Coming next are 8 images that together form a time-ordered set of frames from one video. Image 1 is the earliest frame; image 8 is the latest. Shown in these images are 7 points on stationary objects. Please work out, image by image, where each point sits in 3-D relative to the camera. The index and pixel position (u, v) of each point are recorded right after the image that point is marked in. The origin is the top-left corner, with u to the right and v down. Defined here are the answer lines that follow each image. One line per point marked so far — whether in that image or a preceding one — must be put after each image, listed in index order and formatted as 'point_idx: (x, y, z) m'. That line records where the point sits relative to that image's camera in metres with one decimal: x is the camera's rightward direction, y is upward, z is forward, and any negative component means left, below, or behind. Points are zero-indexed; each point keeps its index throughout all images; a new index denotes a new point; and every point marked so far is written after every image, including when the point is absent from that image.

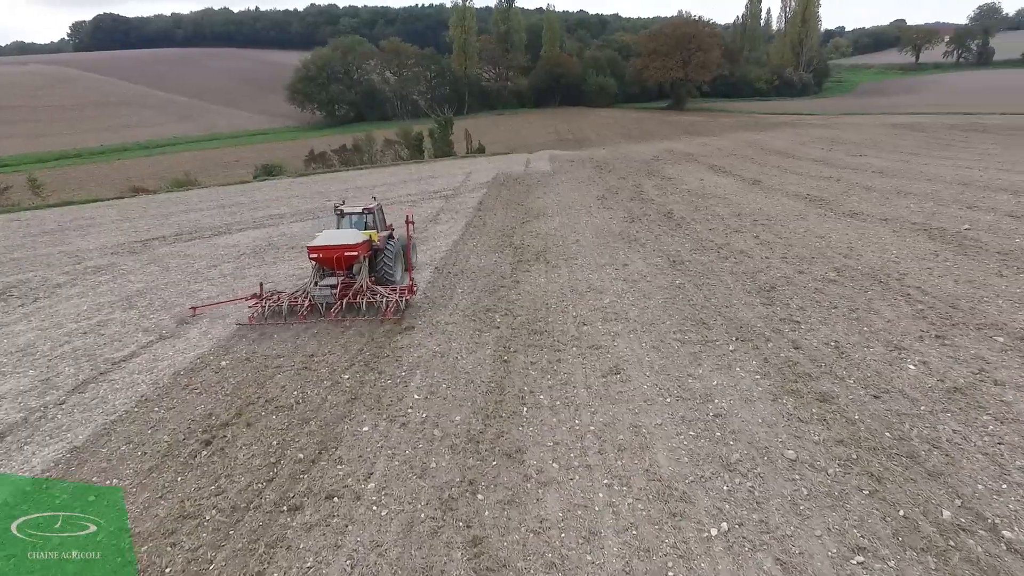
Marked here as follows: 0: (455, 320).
0: (-0.7, -0.5, +8.3) m
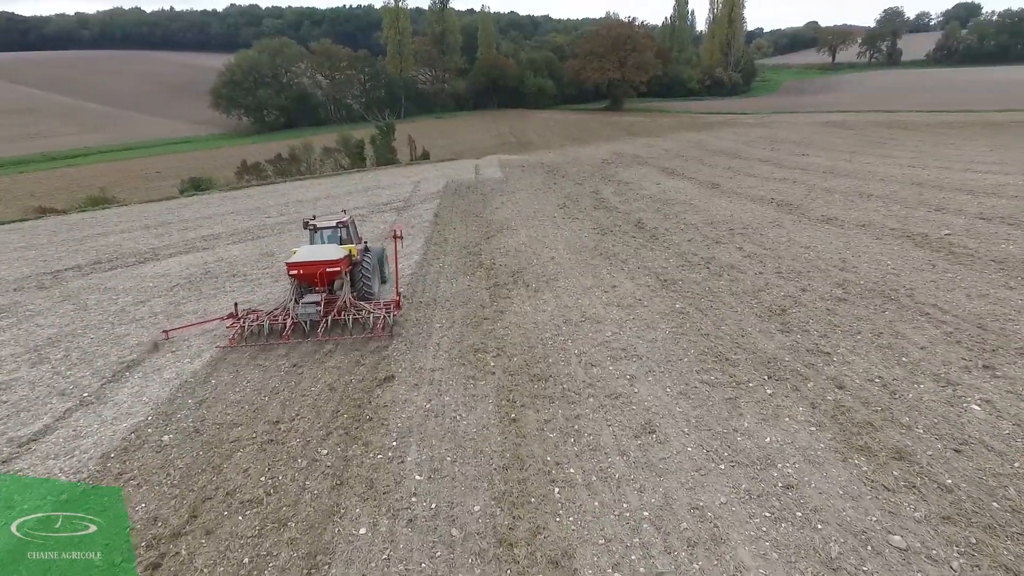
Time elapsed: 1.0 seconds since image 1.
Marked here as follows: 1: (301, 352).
0: (-0.8, -1.0, +7.2) m
1: (-2.8, -0.9, +8.1) m
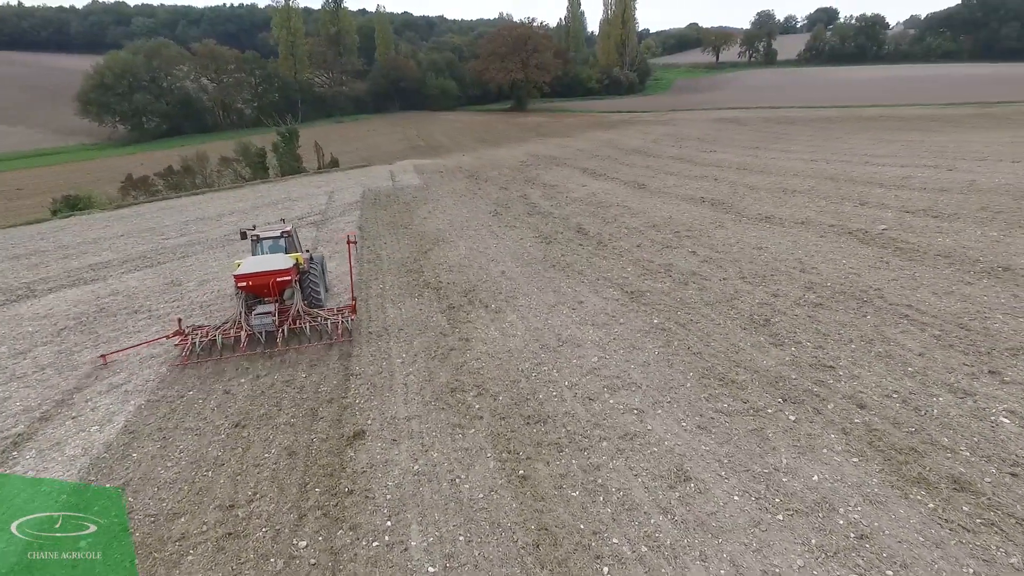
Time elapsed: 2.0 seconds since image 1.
0: (-0.9, -1.3, +6.3) m
1: (-3.0, -1.3, +6.9) m
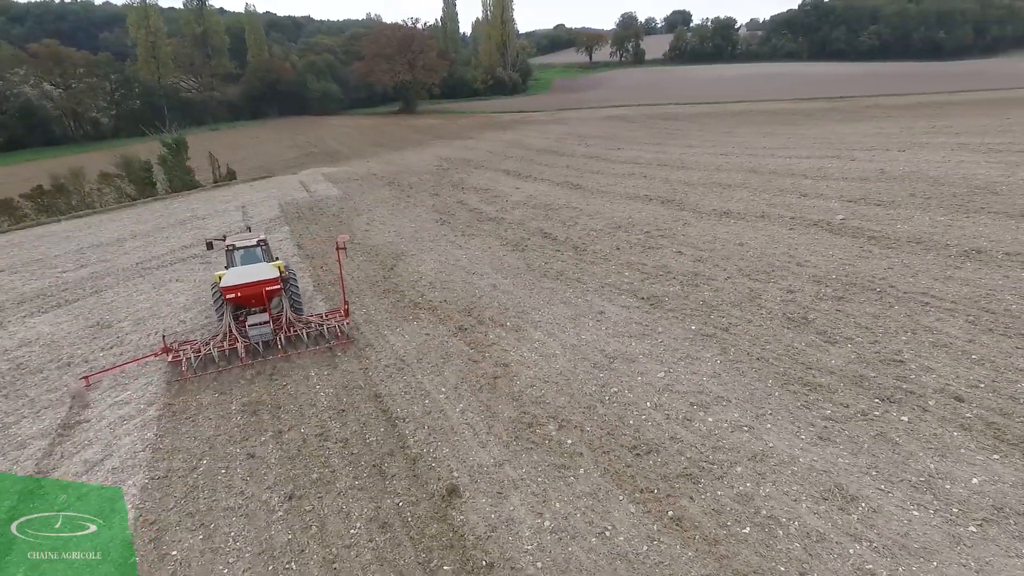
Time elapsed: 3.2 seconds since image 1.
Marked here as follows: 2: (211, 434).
0: (0.0, -1.6, +5.6) m
1: (-2.2, -1.7, +5.8) m
2: (-3.2, -1.6, +6.7) m
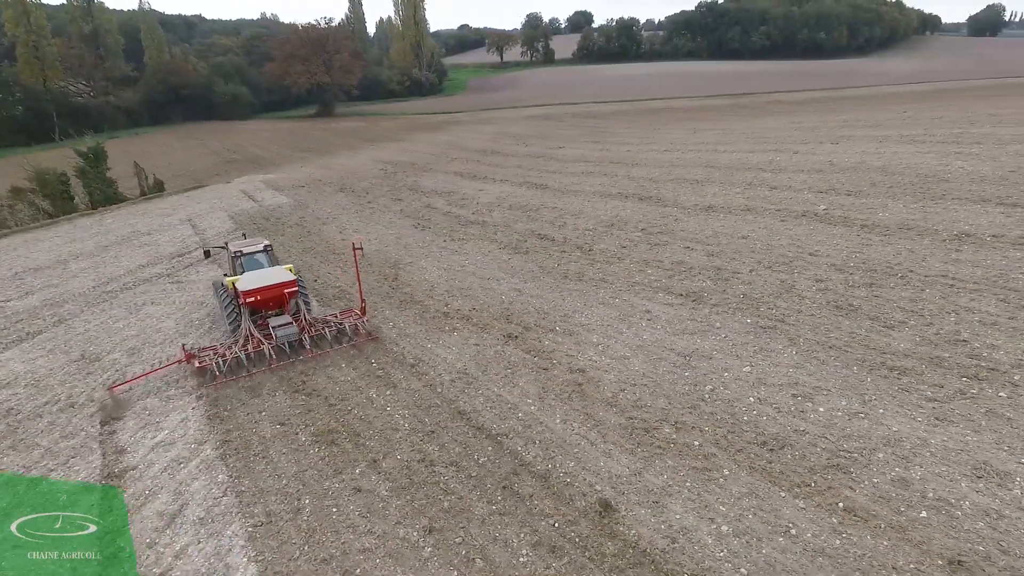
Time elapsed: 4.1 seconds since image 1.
0: (+1.2, -1.6, +5.5) m
1: (-1.0, -1.9, +5.4) m
2: (-2.1, -1.8, +6.1) m
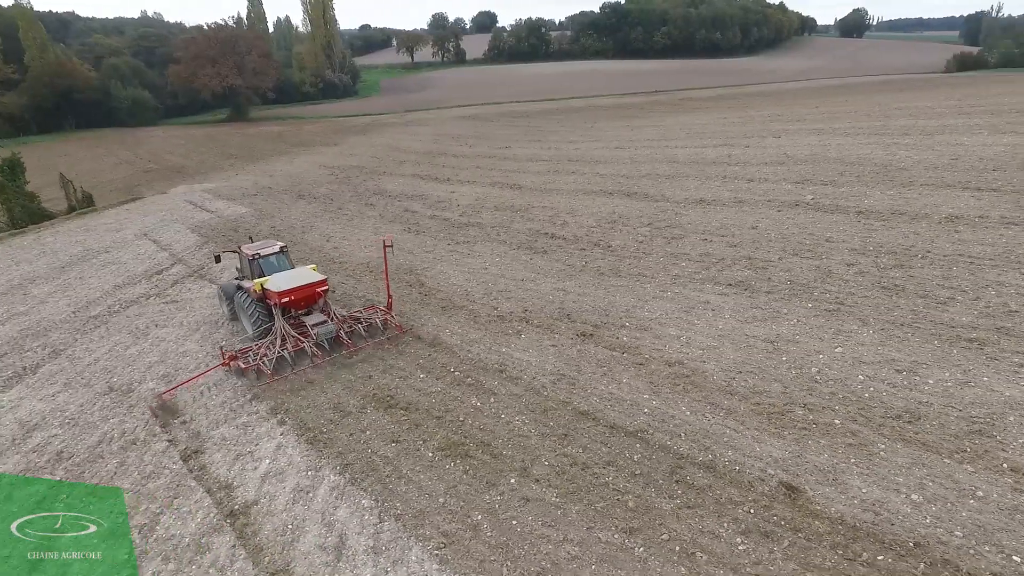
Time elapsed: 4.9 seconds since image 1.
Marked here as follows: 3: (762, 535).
0: (+2.7, -1.5, +5.8) m
1: (+0.6, -1.9, +5.4) m
2: (-0.6, -1.9, +5.9) m
3: (+1.9, -1.9, +4.8) m
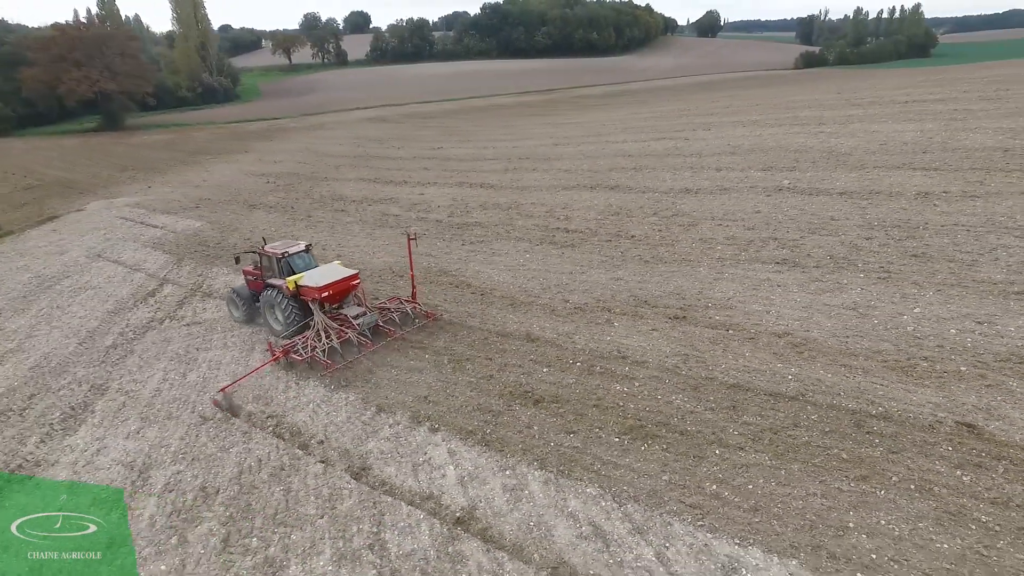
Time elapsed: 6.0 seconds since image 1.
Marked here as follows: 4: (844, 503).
0: (+4.7, -1.1, +6.6) m
1: (+2.7, -1.7, +5.9) m
2: (+1.4, -1.8, +6.1) m
3: (+4.2, -1.6, +5.6) m
4: (+2.9, -1.9, +5.4) m
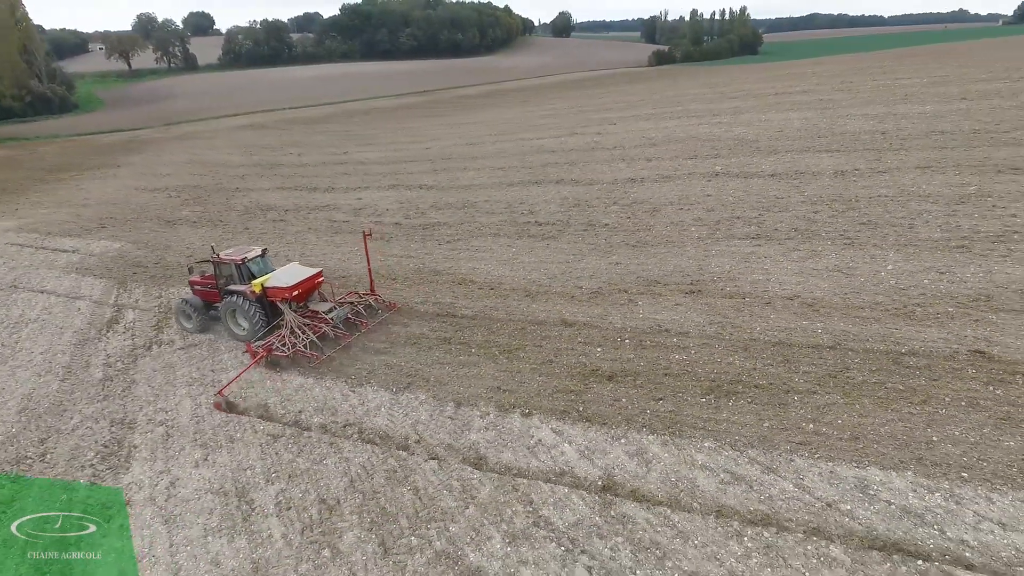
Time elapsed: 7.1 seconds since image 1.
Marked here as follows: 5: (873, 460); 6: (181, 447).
0: (+5.7, -0.5, +8.1) m
1: (+4.0, -1.3, +6.9) m
2: (+2.7, -1.4, +6.9) m
3: (+5.4, -1.1, +6.9) m
4: (+4.3, -1.4, +6.5) m
5: (+3.5, -1.7, +6.0) m
6: (-4.0, -1.9, +7.5) m
